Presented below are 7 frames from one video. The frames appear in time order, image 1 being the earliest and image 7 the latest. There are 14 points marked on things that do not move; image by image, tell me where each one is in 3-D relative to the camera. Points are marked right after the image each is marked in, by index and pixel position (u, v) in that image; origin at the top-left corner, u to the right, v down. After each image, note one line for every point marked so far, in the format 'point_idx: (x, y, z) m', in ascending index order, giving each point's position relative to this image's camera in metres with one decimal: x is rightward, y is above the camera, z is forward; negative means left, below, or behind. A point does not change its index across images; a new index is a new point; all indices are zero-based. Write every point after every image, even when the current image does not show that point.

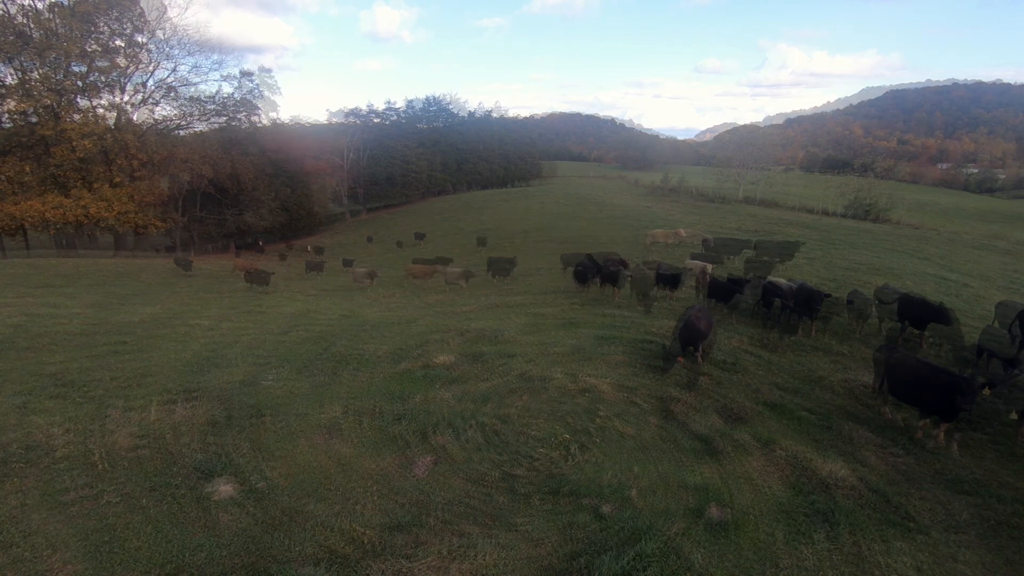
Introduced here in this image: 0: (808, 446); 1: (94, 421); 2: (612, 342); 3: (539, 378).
0: (+3.6, -1.9, +6.6) m
1: (-4.7, -1.4, +6.1) m
2: (+2.0, -1.1, +10.5) m
3: (+0.4, -1.4, +8.4) m
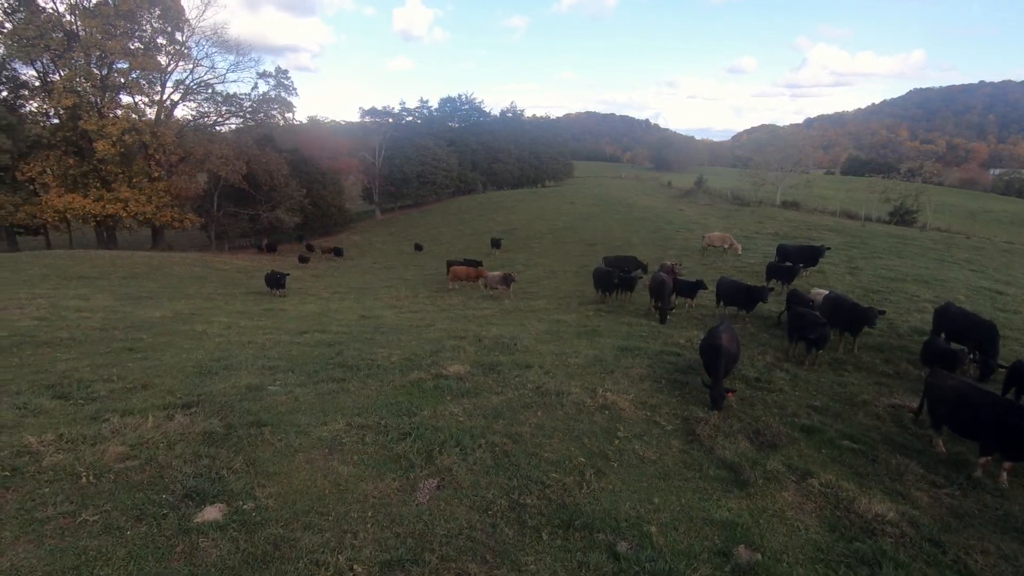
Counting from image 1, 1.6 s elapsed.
0: (+3.7, -2.1, +6.1) m
1: (-4.6, -1.5, +5.9) m
2: (+2.2, -1.2, +10.1) m
3: (+0.6, -1.5, +8.0) m
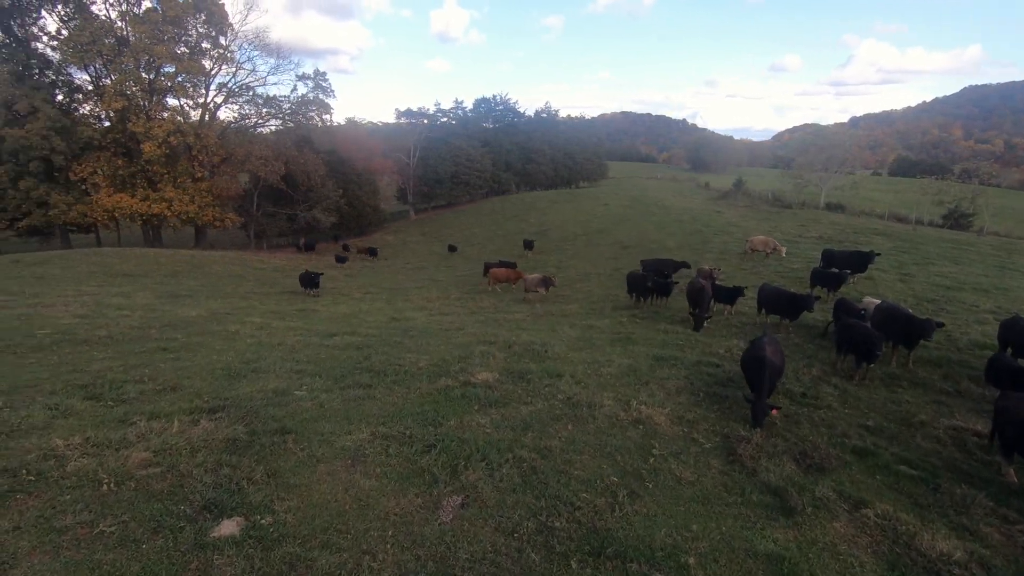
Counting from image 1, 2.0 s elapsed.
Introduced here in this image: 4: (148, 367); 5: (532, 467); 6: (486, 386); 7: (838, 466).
0: (+4.0, -2.3, +5.6) m
1: (-4.3, -1.5, +5.9) m
2: (+2.8, -1.3, +9.6) m
3: (+1.1, -1.6, +7.7) m
4: (-5.6, -1.2, +8.4) m
5: (+0.2, -1.9, +5.9) m
6: (-0.4, -1.5, +8.2) m
7: (+3.8, -2.1, +6.4) m
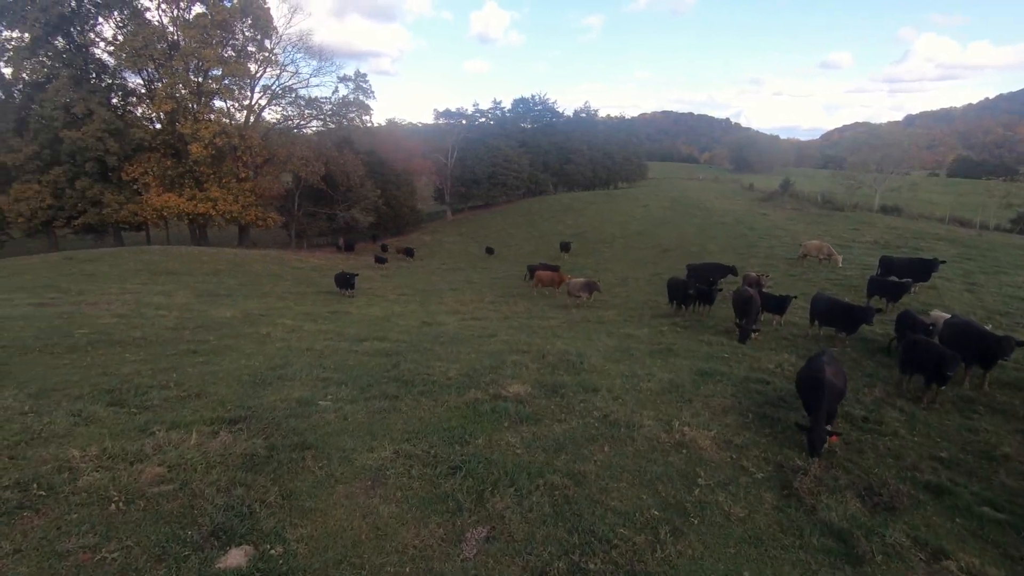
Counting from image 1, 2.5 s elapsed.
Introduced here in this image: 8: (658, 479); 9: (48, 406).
0: (+4.3, -2.4, +4.9) m
1: (-3.9, -1.6, +5.7) m
2: (+3.3, -1.5, +9.0) m
3: (+1.5, -1.8, +7.1) m
4: (-5.1, -1.3, +8.3) m
5: (+0.5, -2.1, +5.4) m
6: (+0.1, -1.6, +7.8) m
7: (+4.1, -2.3, +5.7) m
8: (+1.6, -2.1, +5.9) m
9: (-5.5, -1.4, +6.5) m
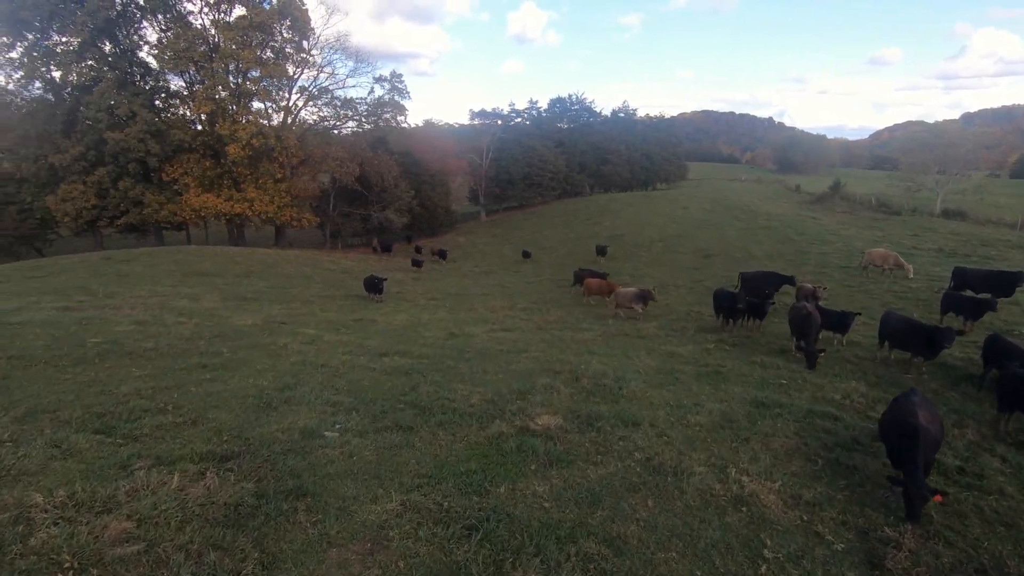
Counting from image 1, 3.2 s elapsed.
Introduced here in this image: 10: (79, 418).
0: (+4.4, -2.7, +3.7) m
1: (-3.7, -1.8, +5.0) m
2: (+3.8, -1.8, +7.9) m
3: (+1.8, -2.0, +6.1) m
4: (-4.7, -1.4, +7.7) m
5: (+0.7, -2.3, +4.5) m
6: (+0.4, -1.8, +6.8) m
7: (+4.3, -2.6, +4.5) m
8: (+1.8, -2.3, +4.9) m
9: (-5.2, -1.6, +5.9) m
10: (-5.1, -1.5, +6.4) m
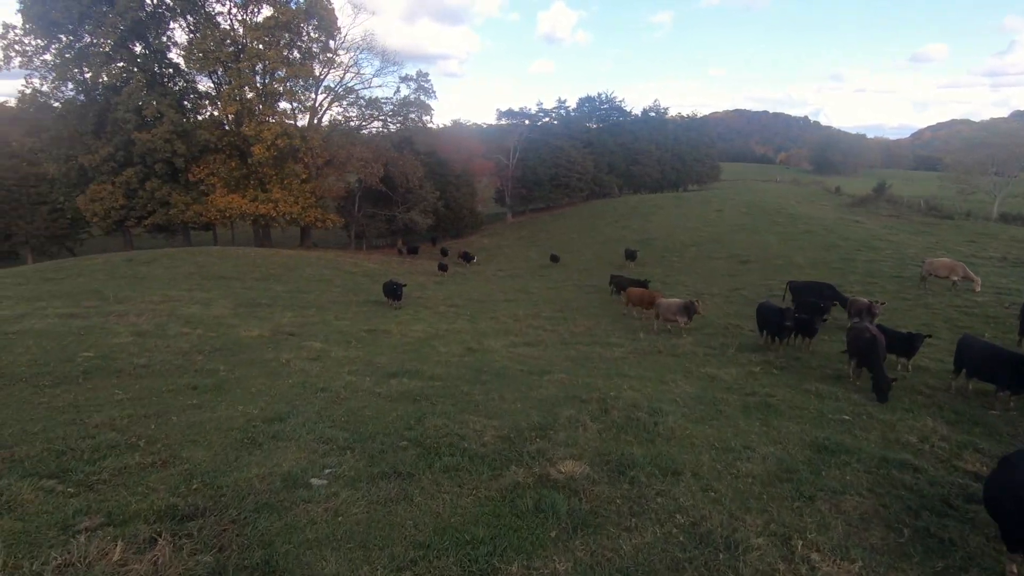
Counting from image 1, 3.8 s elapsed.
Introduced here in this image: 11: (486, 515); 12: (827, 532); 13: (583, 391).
0: (+4.5, -3.1, +2.5) m
1: (-3.6, -2.0, +4.2) m
2: (+4.0, -2.1, +6.6) m
3: (+1.9, -2.3, +5.0) m
4: (-4.5, -1.6, +6.9) m
5: (+0.8, -2.6, +3.4) m
6: (+0.6, -2.1, +5.8) m
7: (+4.4, -2.9, +3.3) m
8: (+1.9, -2.6, +3.8) m
9: (-5.1, -1.8, +5.2) m
10: (-4.9, -1.7, +5.7) m
11: (-0.3, -2.1, +5.2) m
12: (+3.0, -2.3, +5.3) m
13: (+1.2, -1.7, +9.0) m
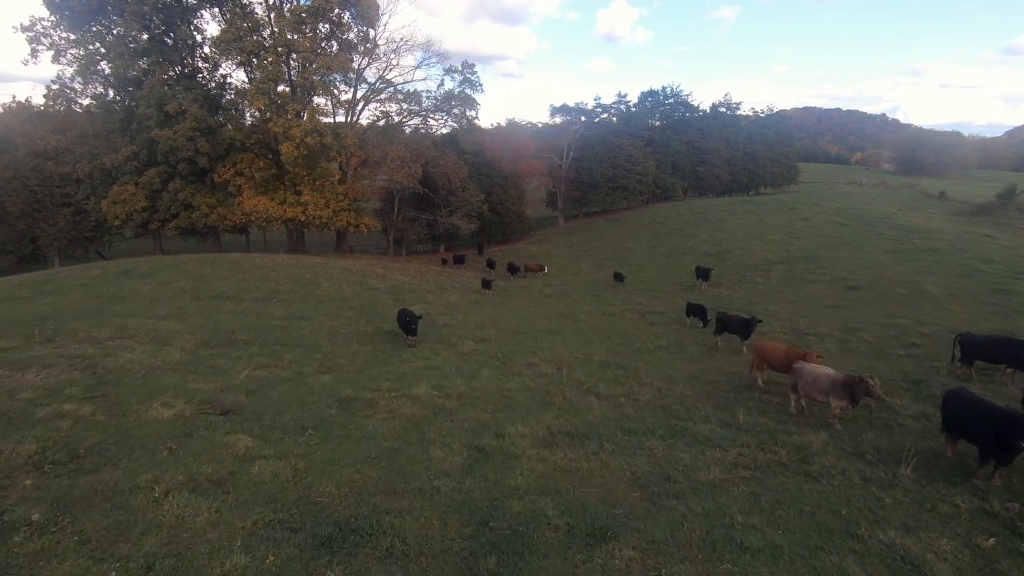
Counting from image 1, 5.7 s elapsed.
0: (+3.9, -4.2, -2.3) m
1: (-3.9, -2.9, +0.1) m
2: (+3.9, -3.2, +1.9) m
3: (+1.7, -3.4, +0.5) m
4: (-4.5, -2.5, +2.9) m
5: (+0.4, -3.6, -1.0) m
6: (+0.5, -3.1, +1.3) m
7: (+4.0, -4.0, -1.5) m
8: (+1.5, -3.7, -0.7) m
9: (-5.2, -2.7, +1.3) m
10: (-5.0, -2.6, +1.7) m
11: (-0.5, -3.1, +0.8) m
12: (+2.8, -3.4, +0.6) m
13: (+1.3, -2.7, +4.5) m
